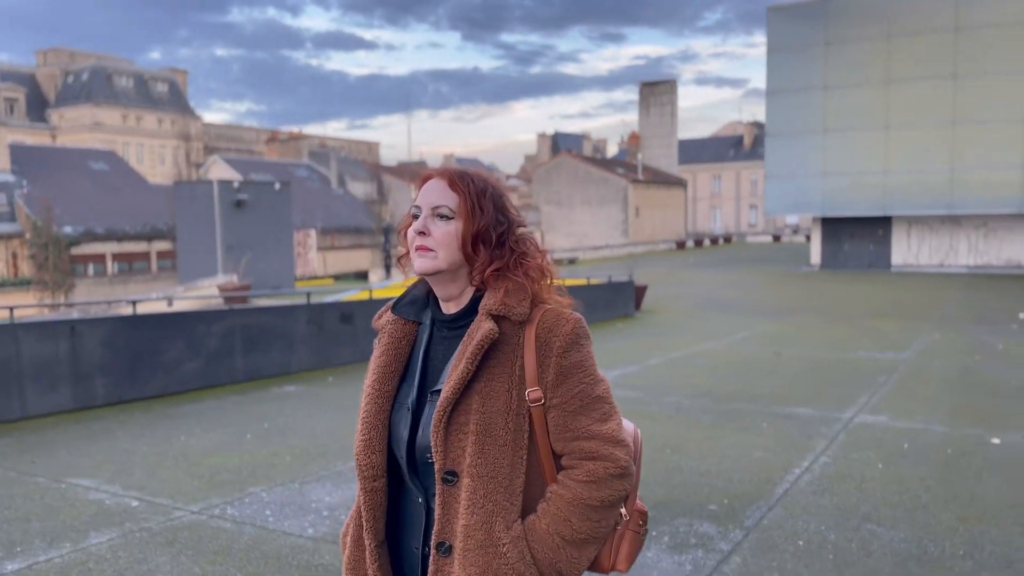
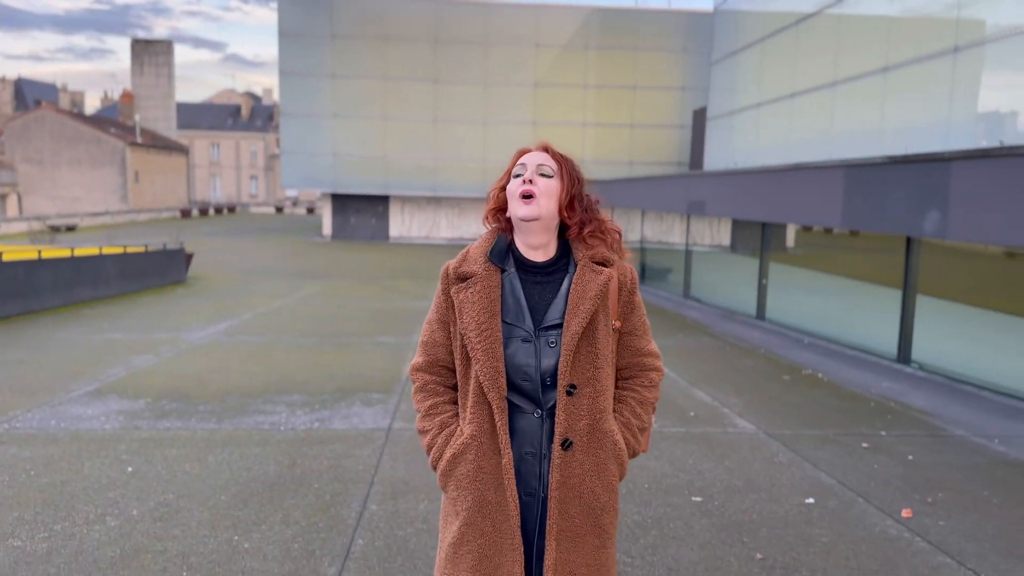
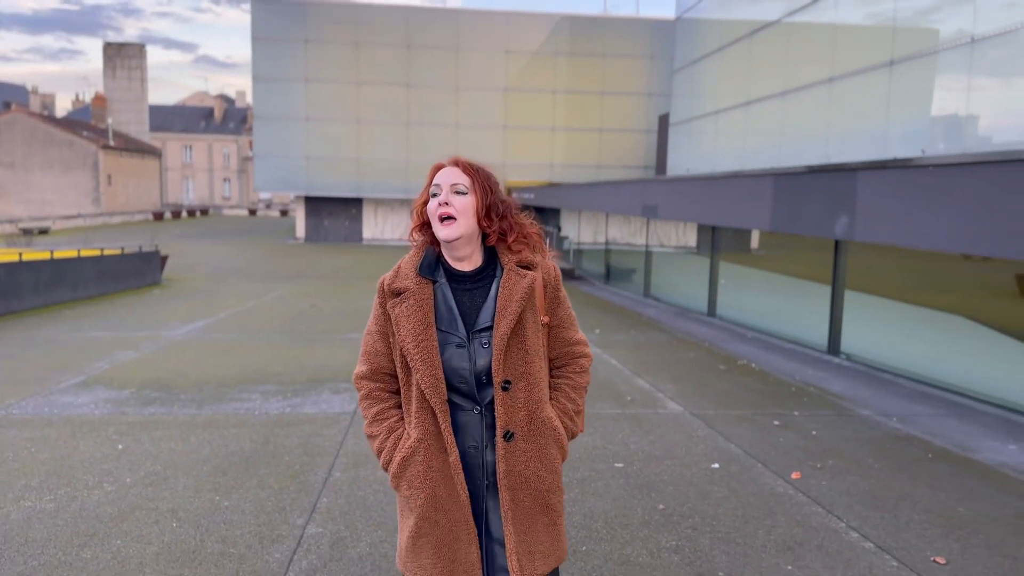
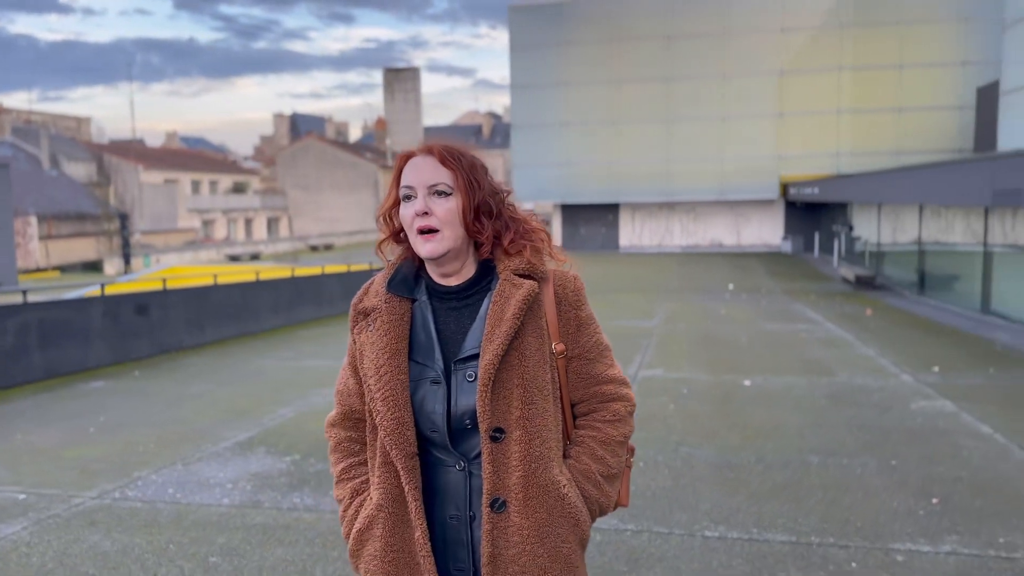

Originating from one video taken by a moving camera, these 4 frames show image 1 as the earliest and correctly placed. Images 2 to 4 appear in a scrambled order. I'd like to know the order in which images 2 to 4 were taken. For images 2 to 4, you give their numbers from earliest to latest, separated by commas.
4, 2, 3
